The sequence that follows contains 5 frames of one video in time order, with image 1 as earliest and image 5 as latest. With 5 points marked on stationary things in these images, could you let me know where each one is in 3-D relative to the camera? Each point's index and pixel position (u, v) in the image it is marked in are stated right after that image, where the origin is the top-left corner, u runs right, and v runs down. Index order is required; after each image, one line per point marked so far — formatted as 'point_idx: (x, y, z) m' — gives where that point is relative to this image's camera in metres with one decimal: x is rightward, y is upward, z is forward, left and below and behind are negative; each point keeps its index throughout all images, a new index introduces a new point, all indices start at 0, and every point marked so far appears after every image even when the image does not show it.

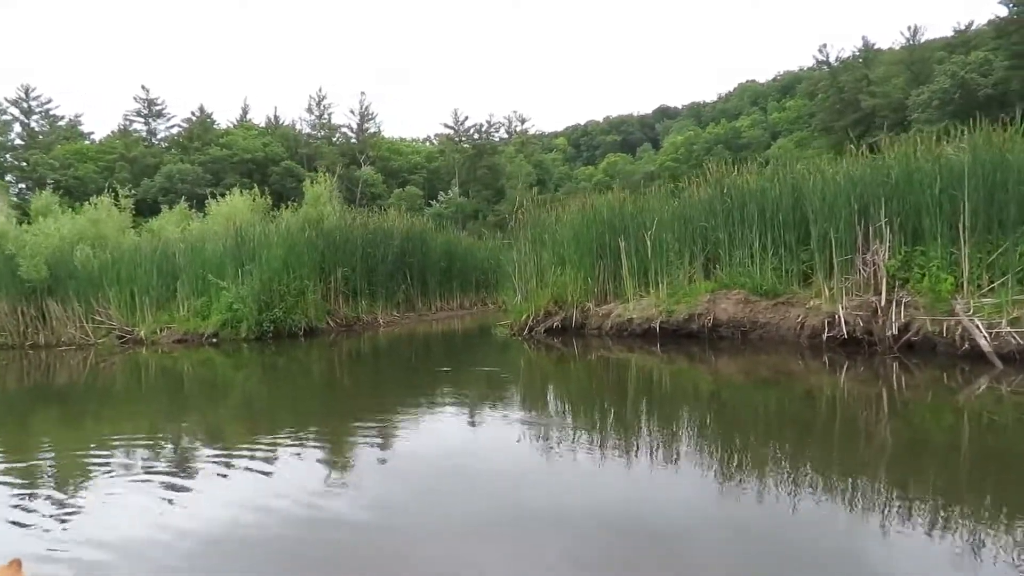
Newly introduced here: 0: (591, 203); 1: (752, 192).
0: (+1.2, +1.3, +10.8) m
1: (+3.0, +1.2, +9.0) m
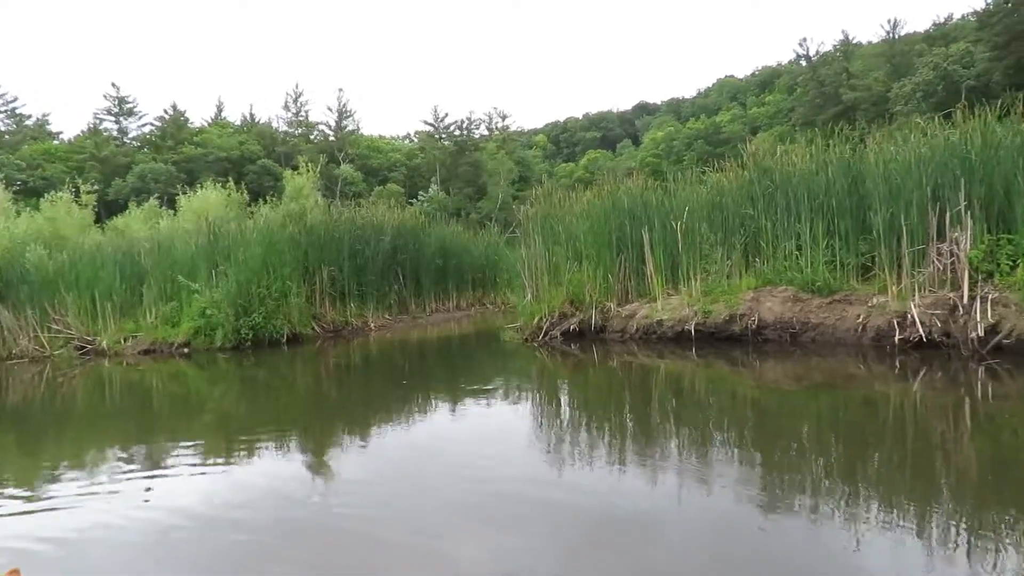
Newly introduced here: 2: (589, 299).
0: (+1.3, +1.3, +9.7) m
1: (+3.2, +1.2, +7.9) m
2: (+1.0, -0.1, +9.3) m
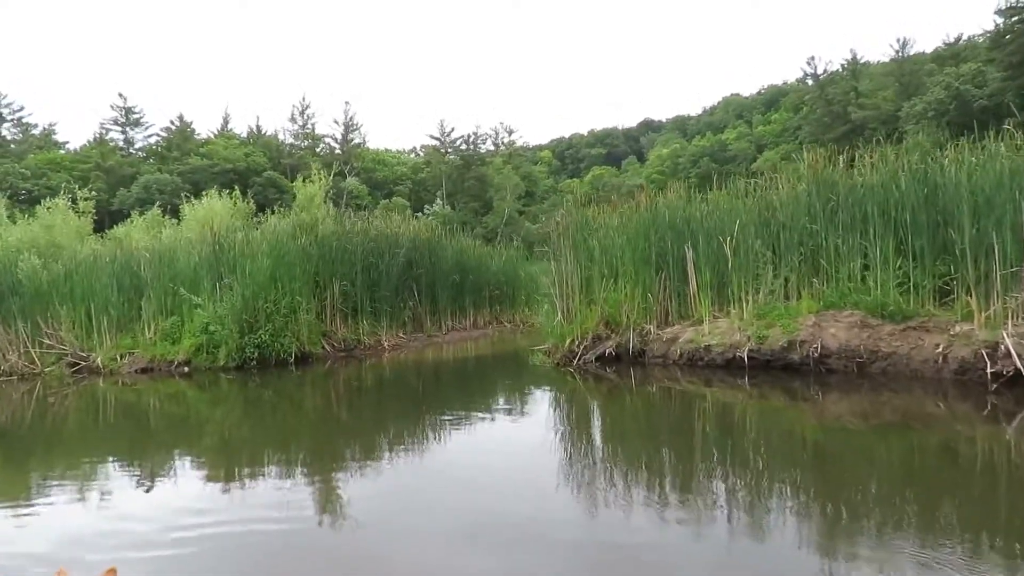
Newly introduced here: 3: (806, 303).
0: (+1.7, +1.0, +8.9) m
1: (+3.6, +1.0, +7.2) m
2: (+1.4, -0.4, +8.6) m
3: (+3.1, -0.2, +7.5) m
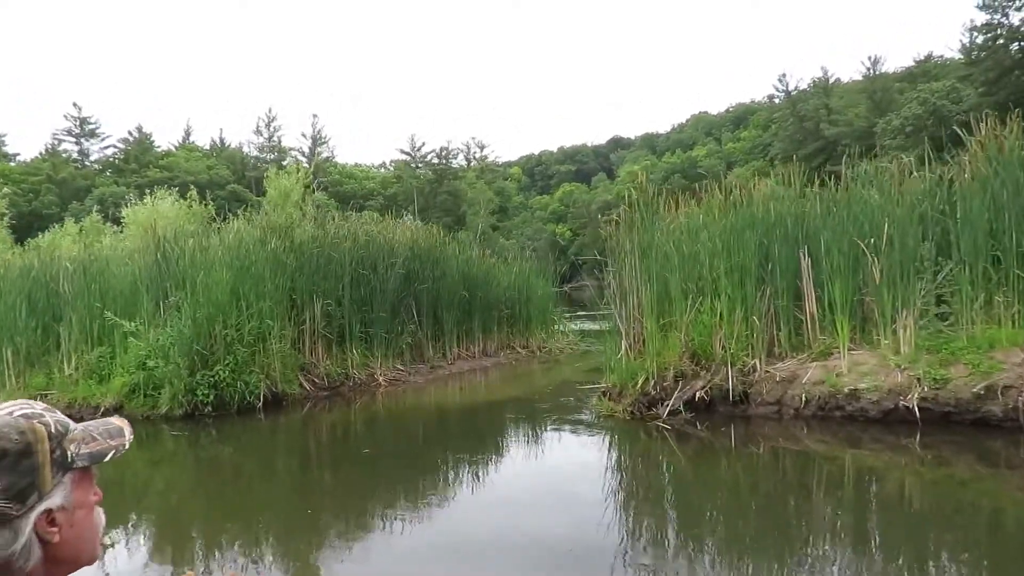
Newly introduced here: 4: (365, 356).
0: (+2.2, +0.9, +6.7) m
1: (+4.1, +0.9, +5.1) m
2: (+1.9, -0.6, +6.3) m
3: (+3.6, -0.3, +5.4) m
4: (-2.0, -0.9, +9.7) m
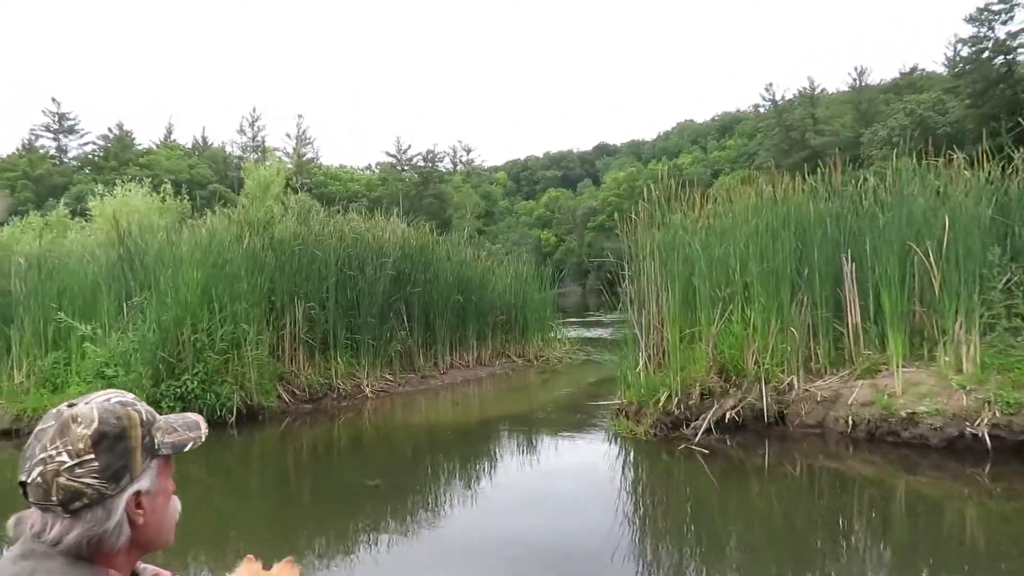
0: (+2.2, +0.8, +6.1) m
1: (+4.2, +0.8, +4.5) m
2: (+1.9, -0.6, +5.6) m
3: (+3.7, -0.4, +4.7) m
4: (-2.0, -1.0, +8.9) m
